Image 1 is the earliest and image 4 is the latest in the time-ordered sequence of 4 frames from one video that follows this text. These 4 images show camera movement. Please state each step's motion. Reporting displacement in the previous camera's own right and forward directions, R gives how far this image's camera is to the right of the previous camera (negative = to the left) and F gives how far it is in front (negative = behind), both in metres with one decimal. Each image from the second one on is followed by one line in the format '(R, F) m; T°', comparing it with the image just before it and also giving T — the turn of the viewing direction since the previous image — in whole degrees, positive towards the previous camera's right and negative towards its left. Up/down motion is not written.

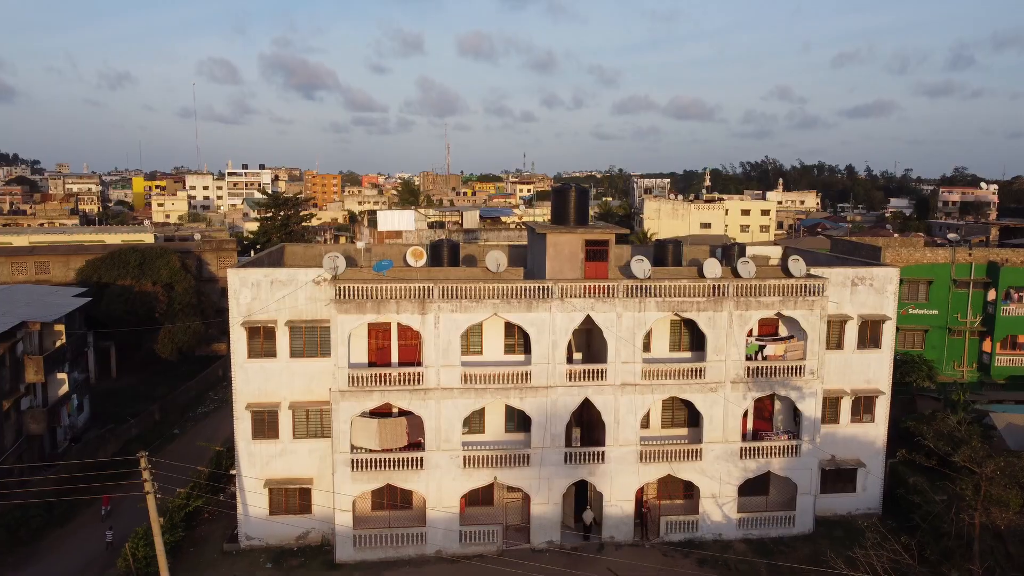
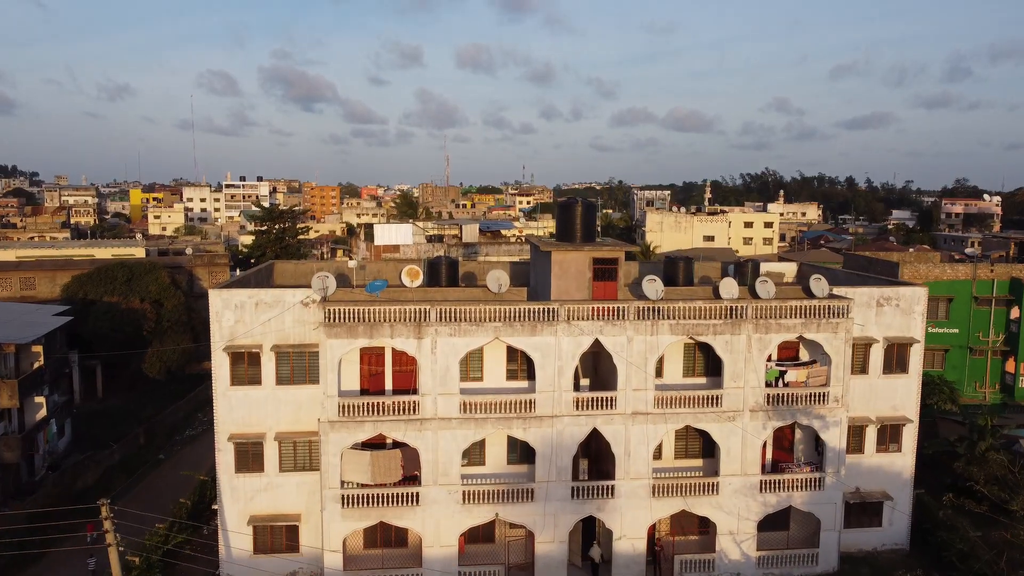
(-0.1, +1.5) m; 0°
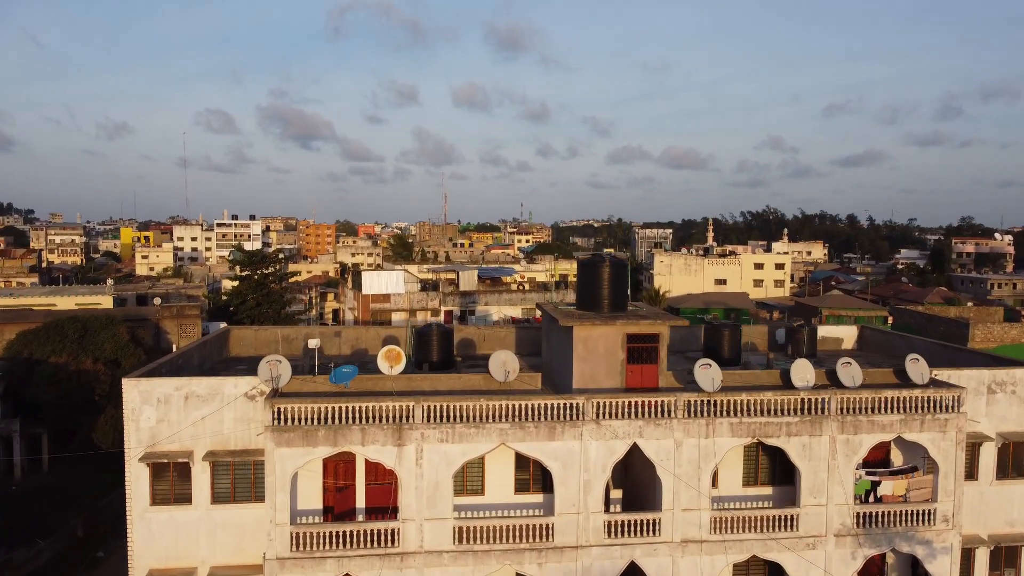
(-0.2, +4.8) m; 0°
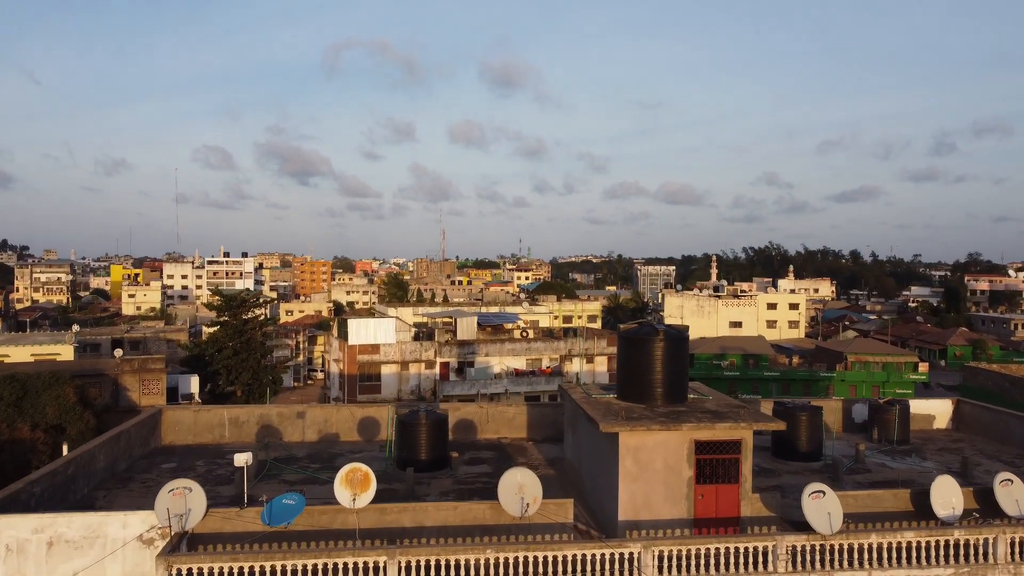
(-0.3, +4.8) m; 0°
